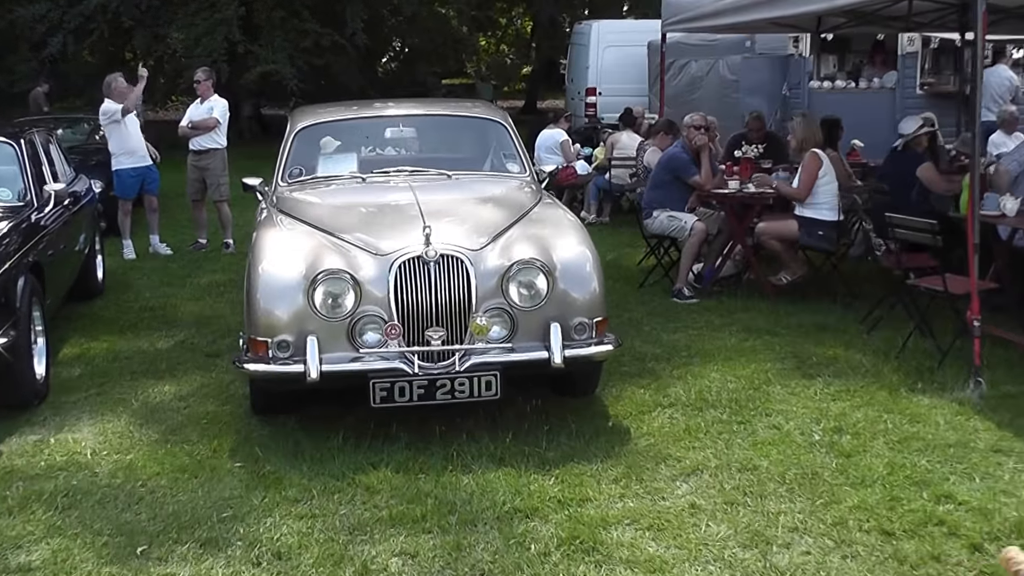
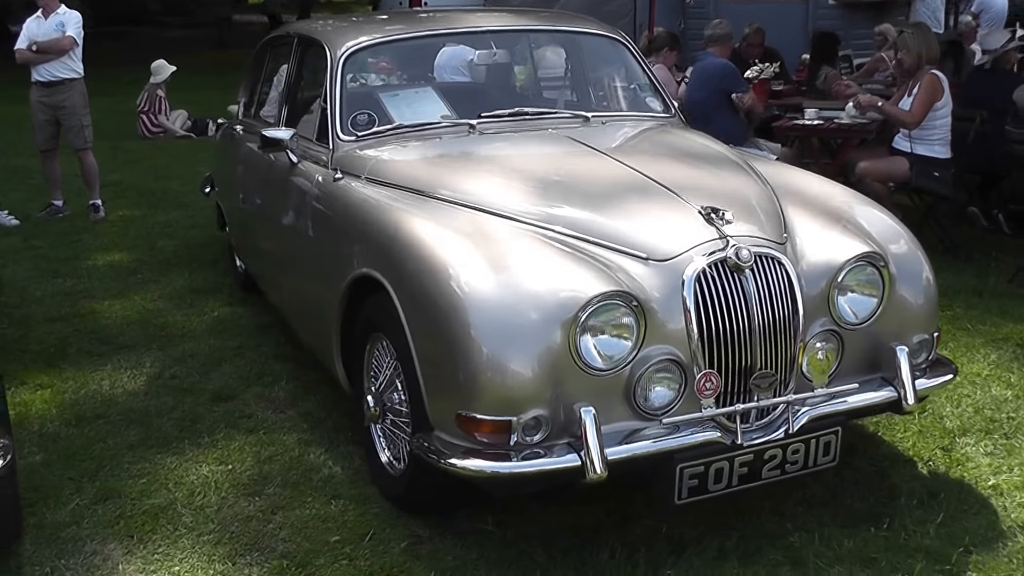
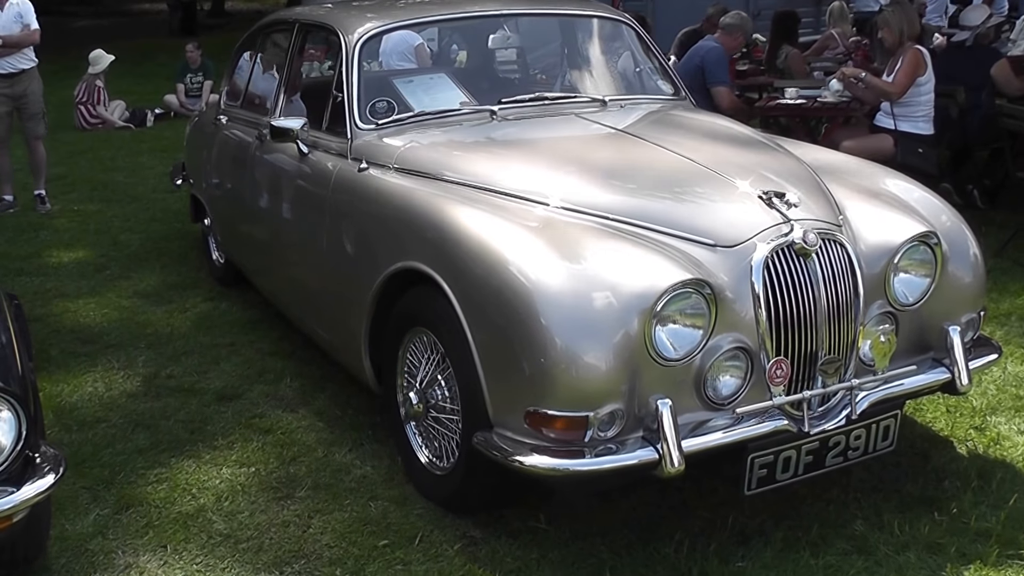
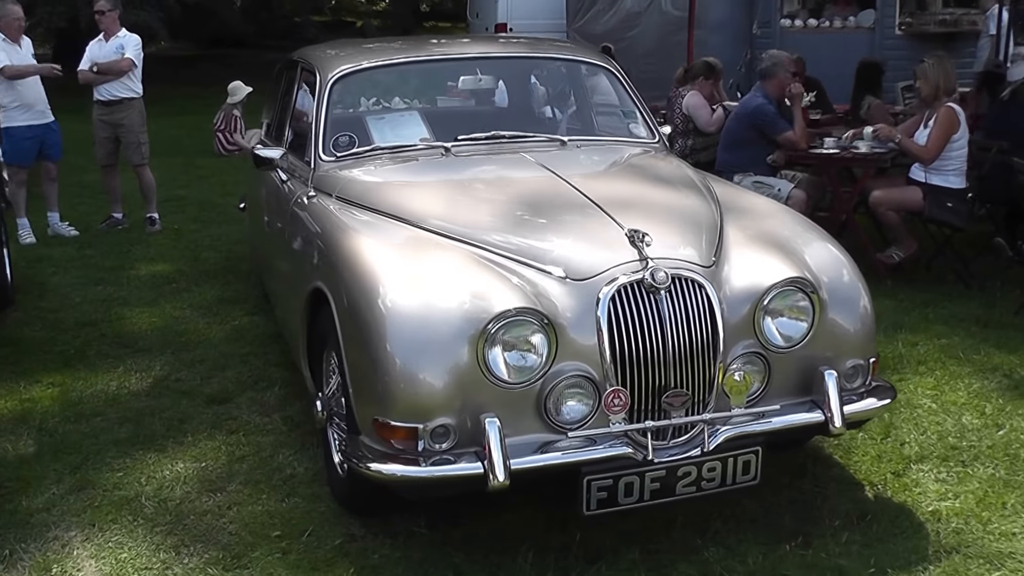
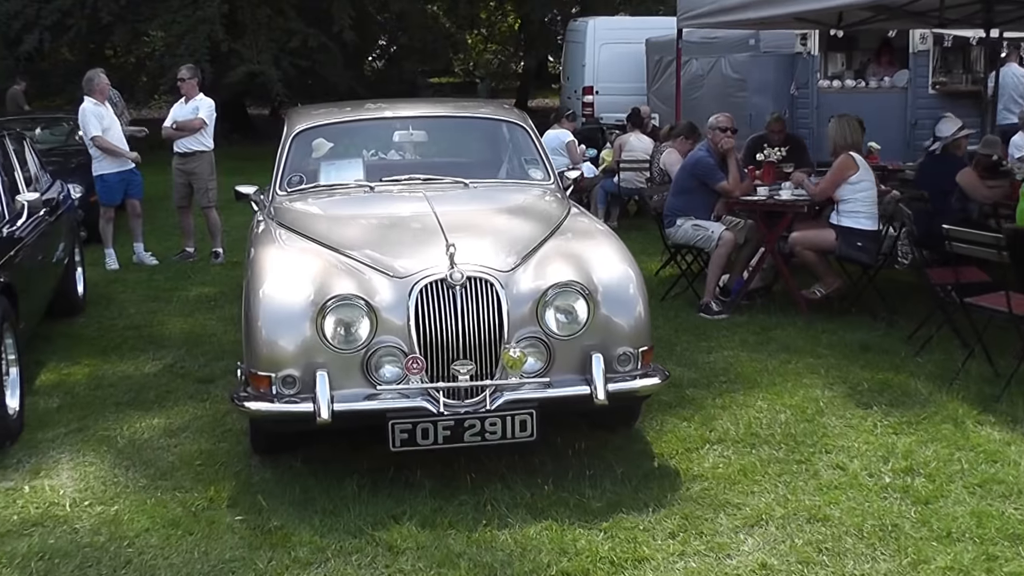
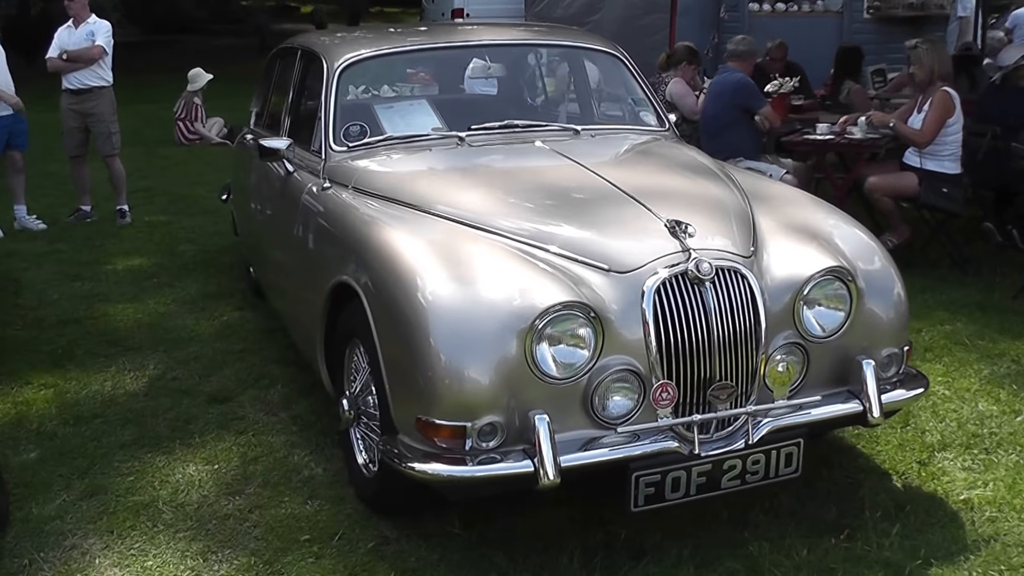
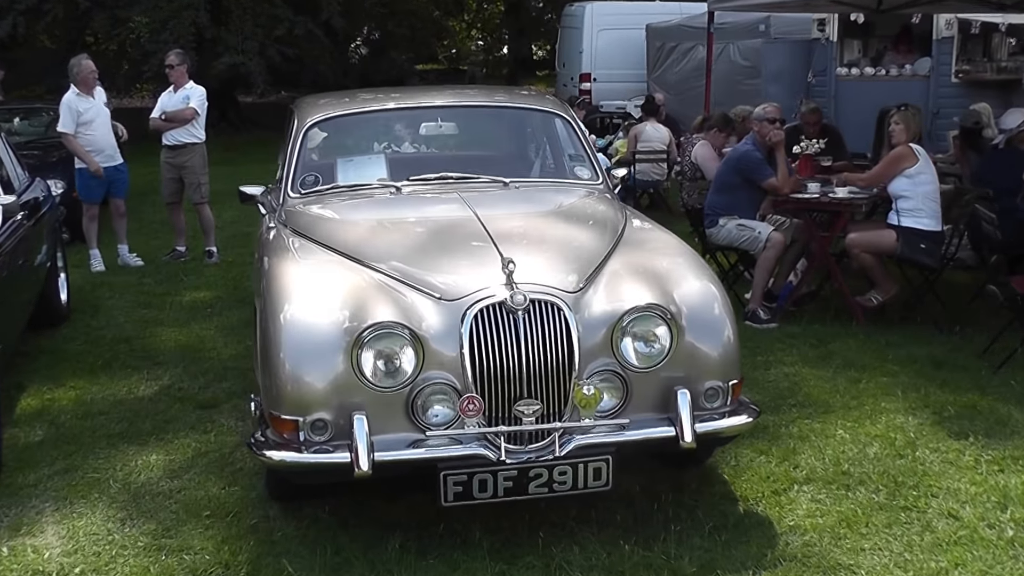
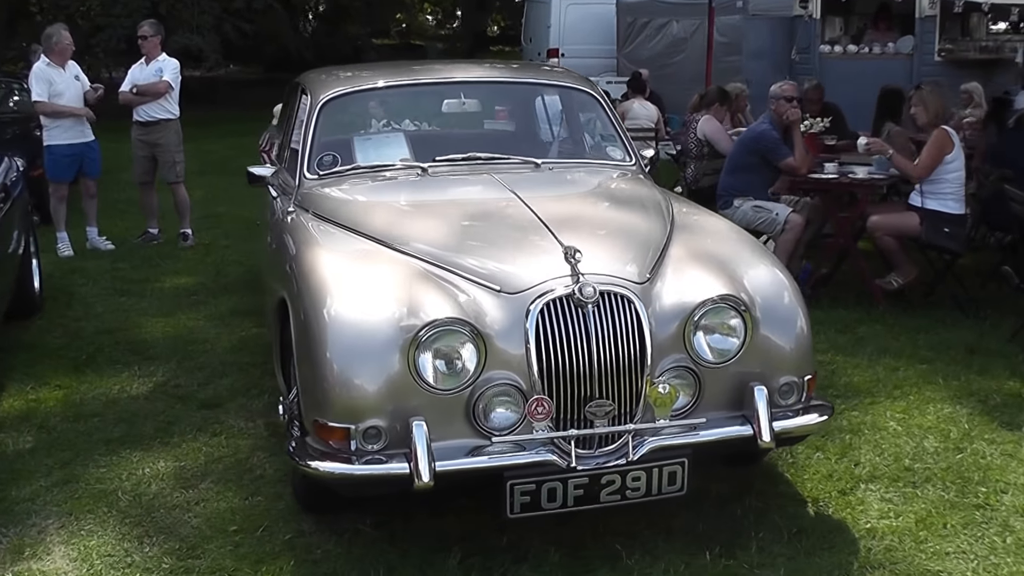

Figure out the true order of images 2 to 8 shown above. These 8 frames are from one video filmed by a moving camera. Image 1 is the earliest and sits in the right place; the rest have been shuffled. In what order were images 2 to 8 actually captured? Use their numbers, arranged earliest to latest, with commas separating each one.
5, 7, 8, 4, 6, 2, 3
